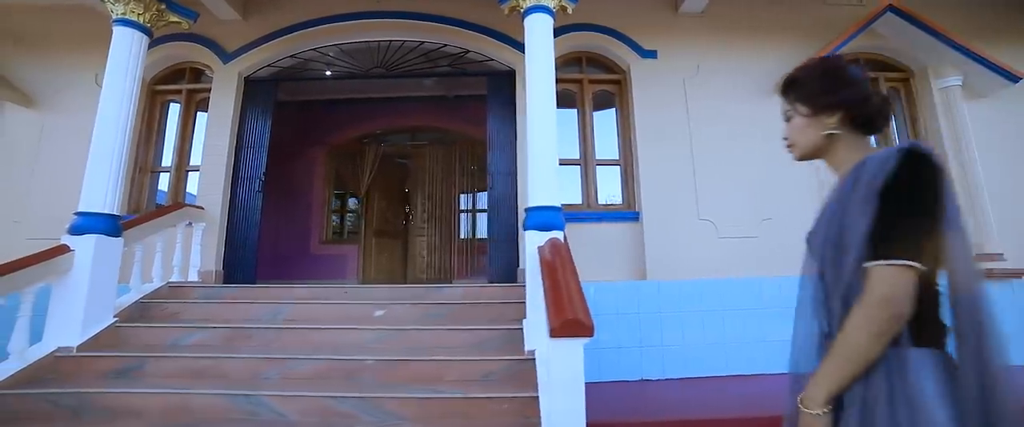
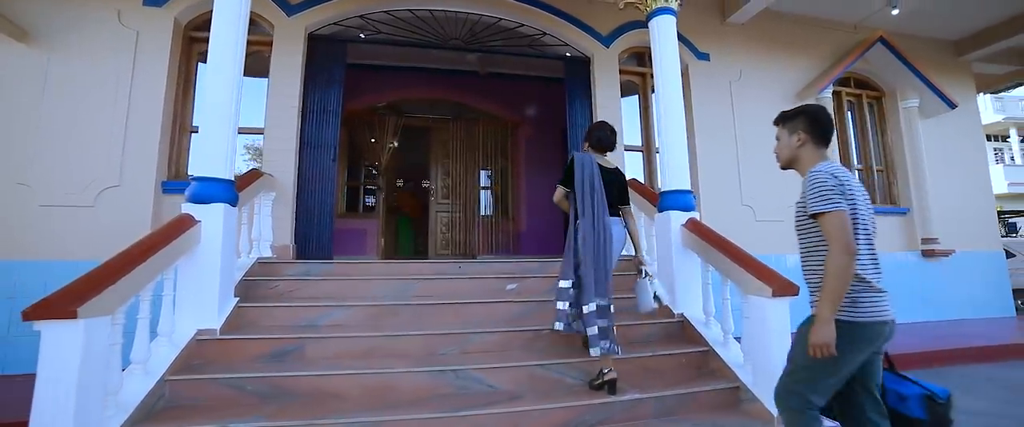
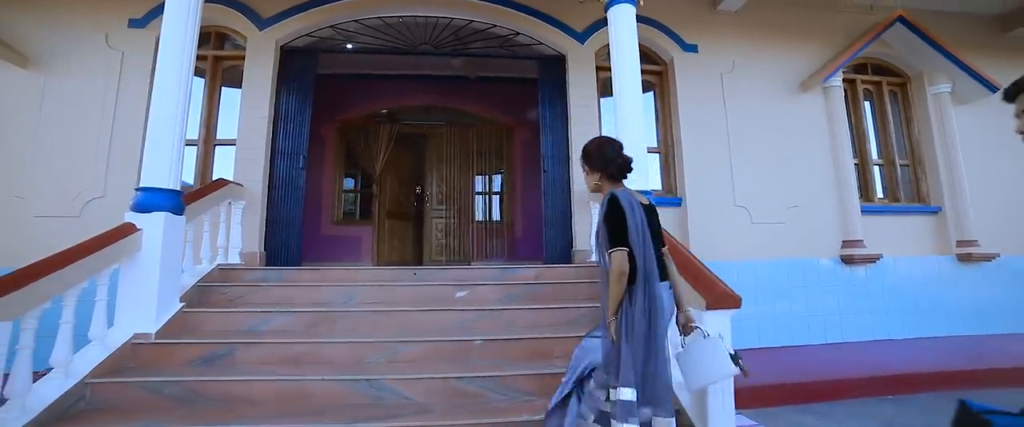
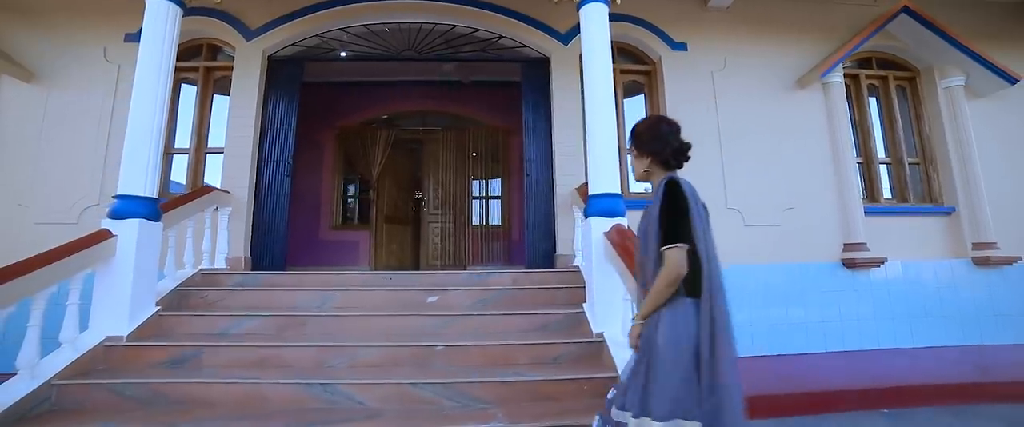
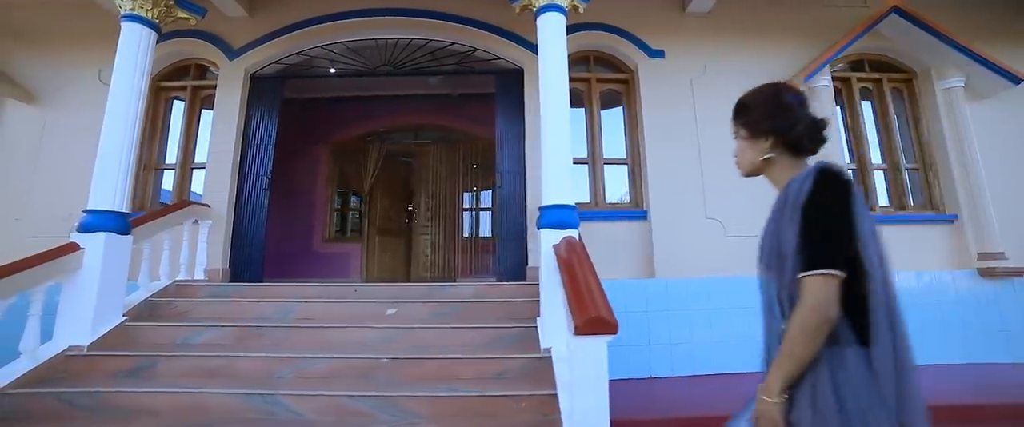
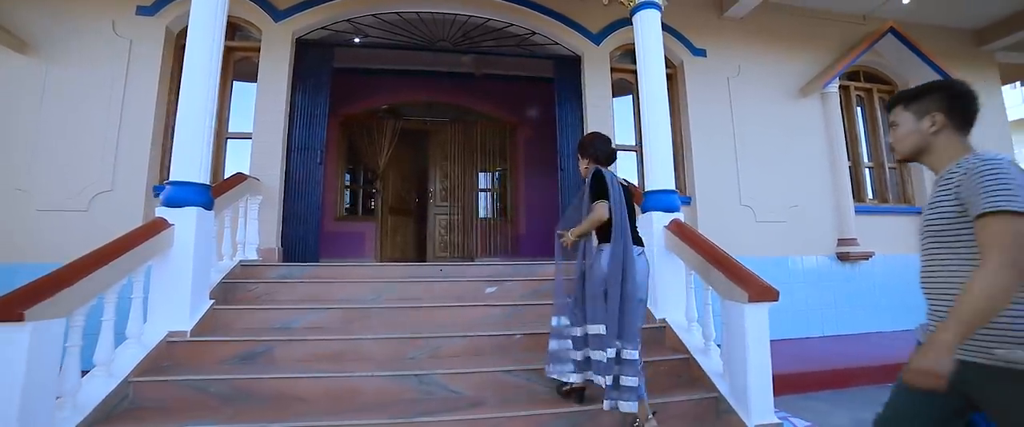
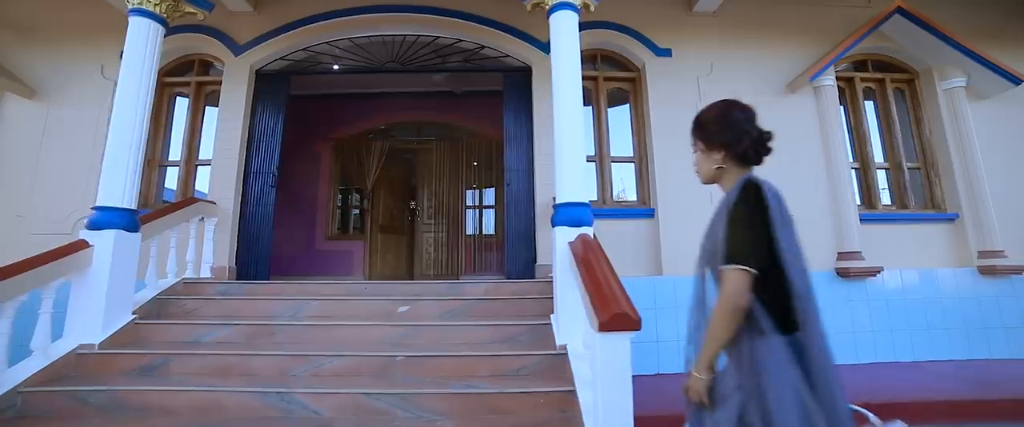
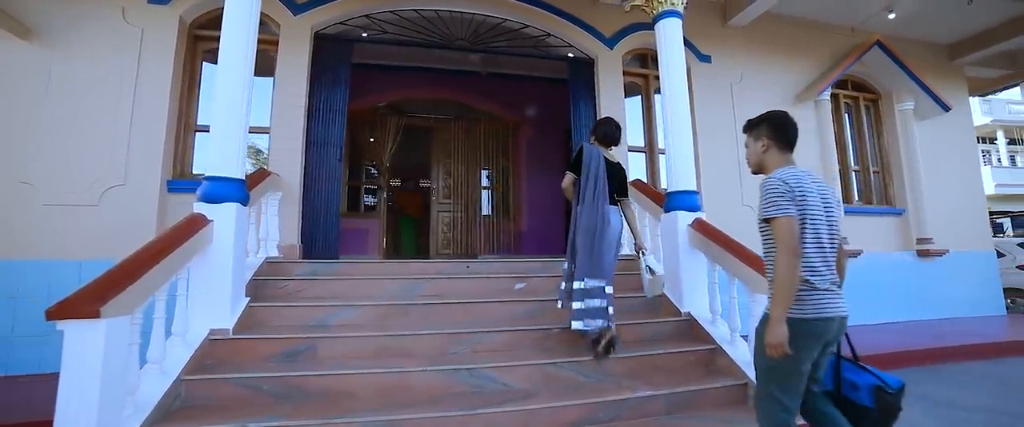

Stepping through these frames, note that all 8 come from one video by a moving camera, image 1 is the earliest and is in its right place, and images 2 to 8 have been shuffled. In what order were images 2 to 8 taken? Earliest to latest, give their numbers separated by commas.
5, 7, 4, 3, 6, 2, 8
